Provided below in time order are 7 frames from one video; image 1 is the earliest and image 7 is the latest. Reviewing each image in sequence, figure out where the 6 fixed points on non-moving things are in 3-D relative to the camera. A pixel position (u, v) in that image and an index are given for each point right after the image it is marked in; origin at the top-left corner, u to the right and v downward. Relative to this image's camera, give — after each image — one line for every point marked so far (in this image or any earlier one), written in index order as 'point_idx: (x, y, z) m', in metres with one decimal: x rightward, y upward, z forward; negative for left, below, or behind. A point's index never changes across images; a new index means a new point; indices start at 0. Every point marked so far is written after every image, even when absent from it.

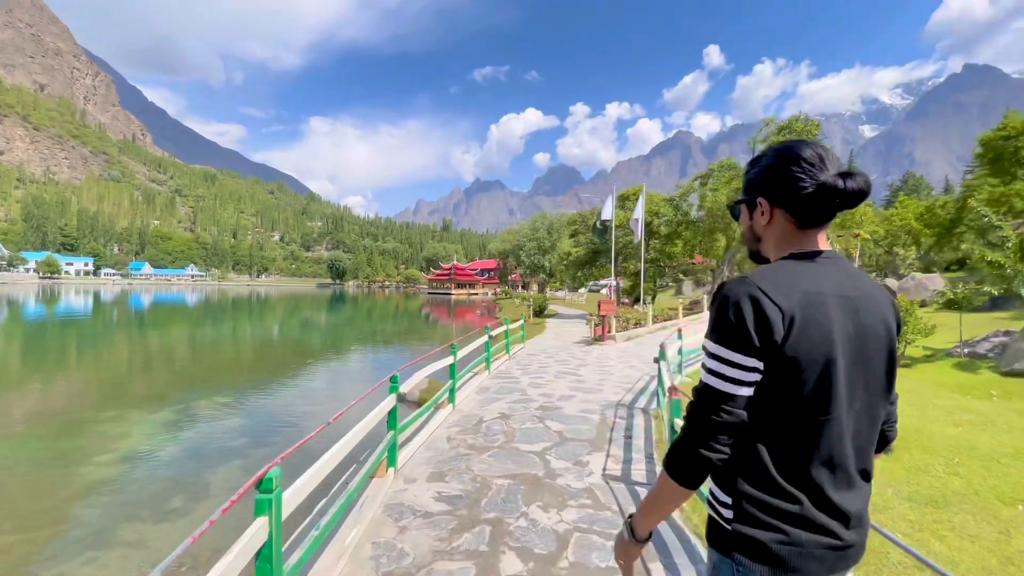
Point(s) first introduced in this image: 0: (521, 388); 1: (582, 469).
0: (+0.1, -1.8, +8.4) m
1: (+0.7, -1.9, +4.9) m
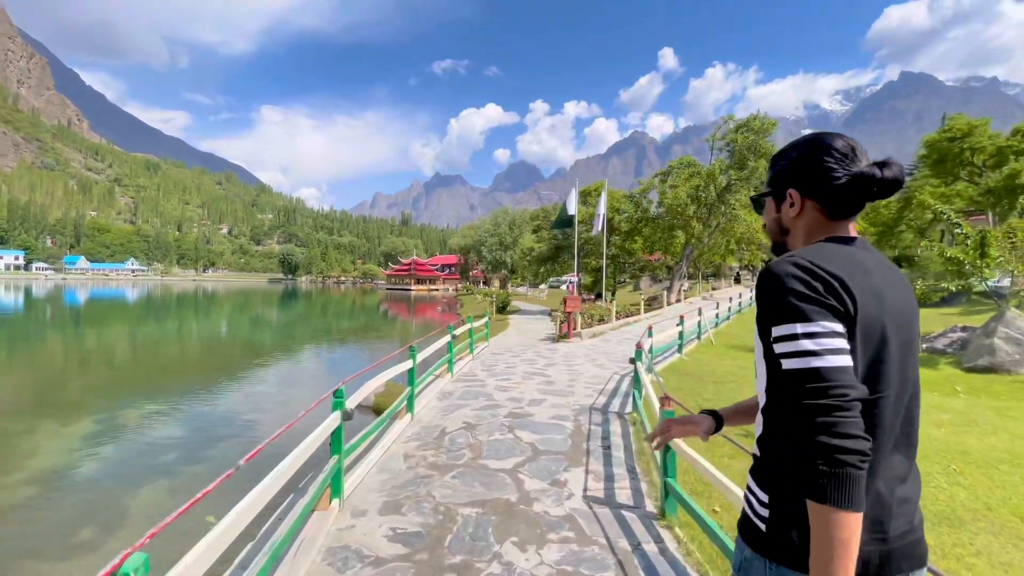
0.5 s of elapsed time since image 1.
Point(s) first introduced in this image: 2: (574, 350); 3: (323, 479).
0: (-0.4, -1.7, +7.8) m
1: (+0.4, -1.8, +4.3) m
2: (+1.6, -1.6, +12.7) m
3: (-1.5, -1.5, +3.7) m
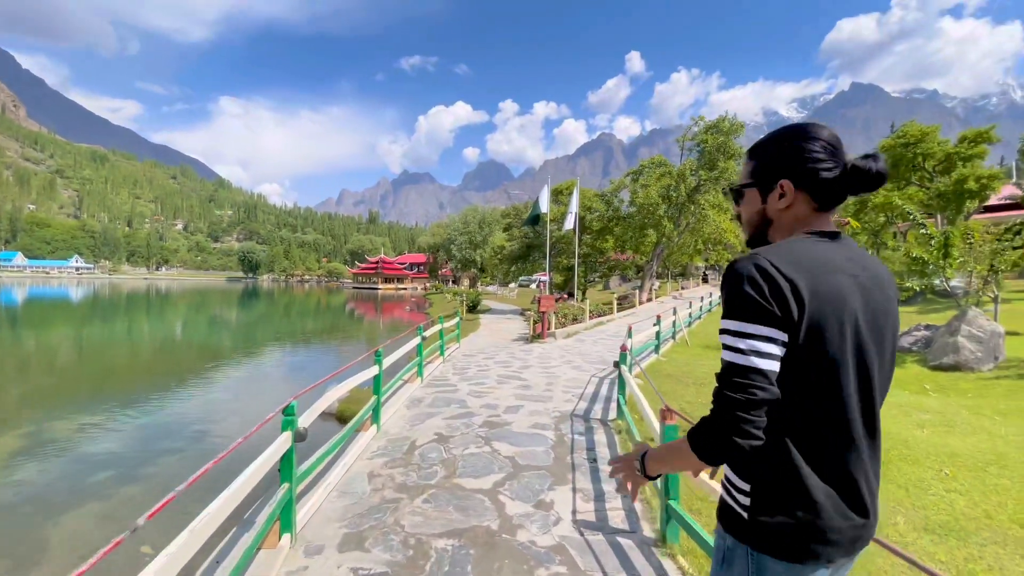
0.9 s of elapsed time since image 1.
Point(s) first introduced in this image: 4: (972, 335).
0: (-0.8, -1.7, +7.2) m
1: (+0.3, -1.8, +3.8) m
2: (+0.9, -1.6, +12.3) m
3: (-1.6, -1.5, +3.1) m
4: (+10.0, -1.0, +10.2) m
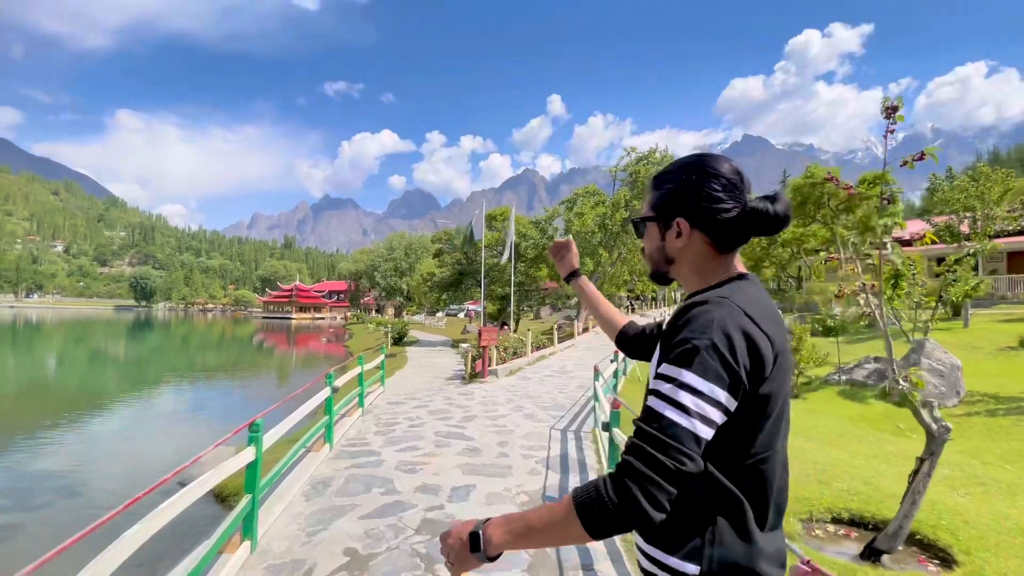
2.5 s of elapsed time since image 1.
0: (-1.4, -2.1, +5.2) m
1: (+0.2, -2.0, +2.0) m
2: (-0.5, -2.3, +10.5) m
3: (-1.6, -1.6, +1.1) m
4: (+8.8, -1.7, +9.9) m
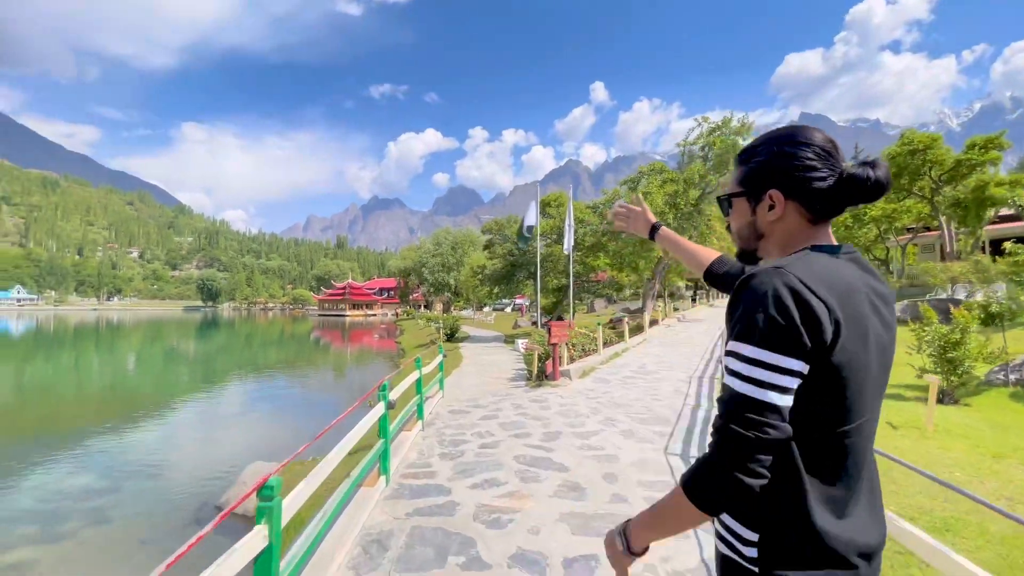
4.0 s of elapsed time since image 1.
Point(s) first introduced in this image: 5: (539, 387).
0: (-0.4, -1.9, +3.7) m
1: (+0.9, -1.8, +0.3) m
2: (+1.0, -2.1, +8.8) m
3: (-1.0, -1.5, -0.4) m
4: (+10.2, -1.2, +7.4) m
5: (+0.5, -2.1, +10.2) m
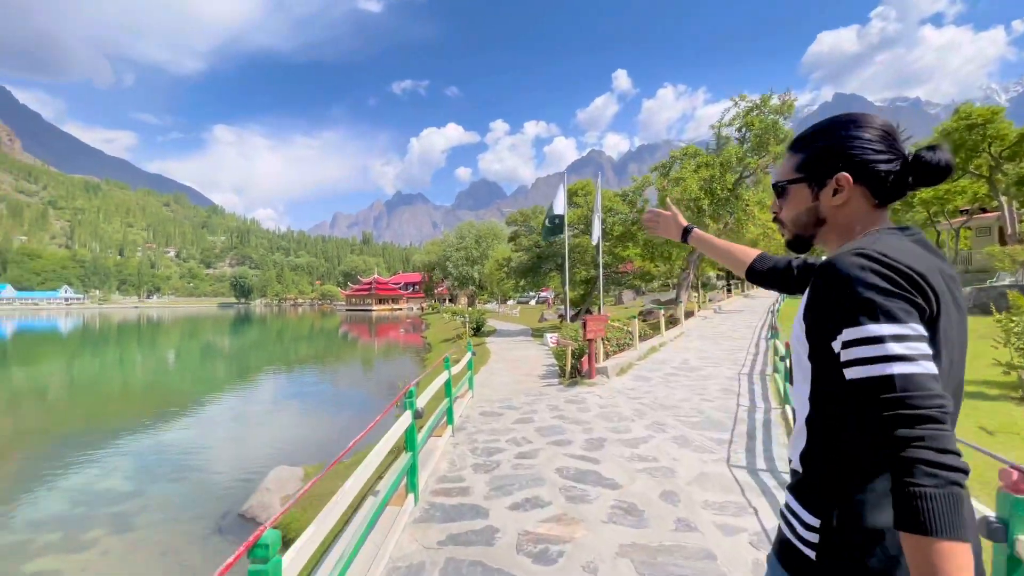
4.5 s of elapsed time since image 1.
0: (-0.1, -1.9, +3.1) m
1: (+1.1, -1.8, -0.3) m
2: (+1.6, -1.9, +8.2) m
3: (-0.8, -1.5, -1.0) m
4: (+10.7, -1.0, +6.2) m
5: (+1.2, -2.0, +9.5) m
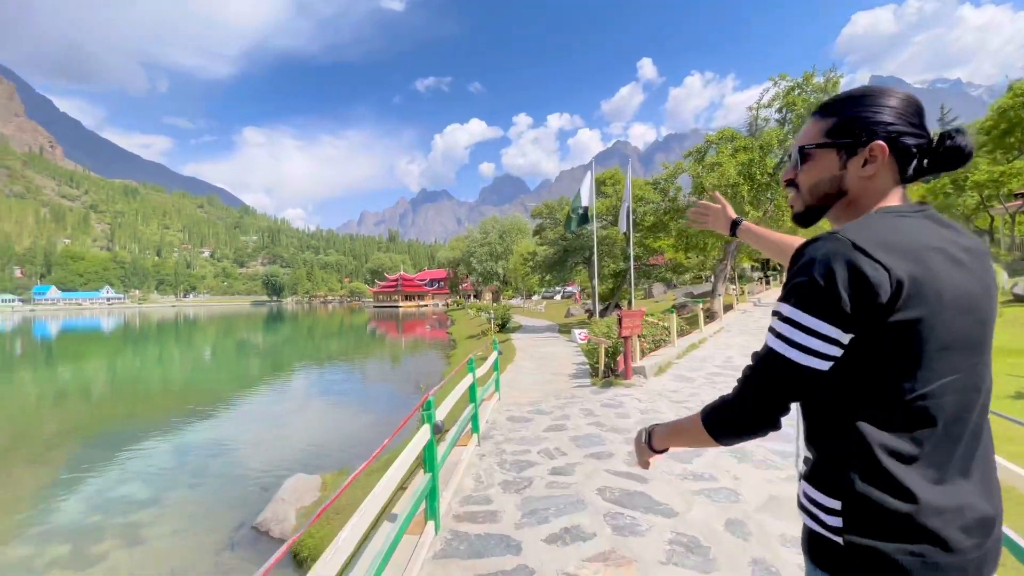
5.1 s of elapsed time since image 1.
0: (+0.1, -1.8, +2.5) m
1: (+1.1, -1.8, -1.0) m
2: (+2.1, -1.8, +7.4) m
3: (-0.8, -1.6, -1.6) m
4: (+11.0, -0.7, +5.0) m
5: (+1.8, -1.8, +8.8) m
